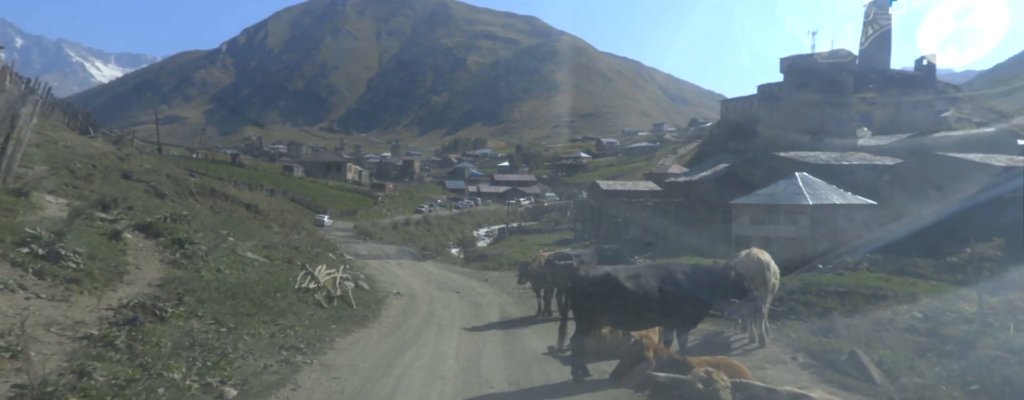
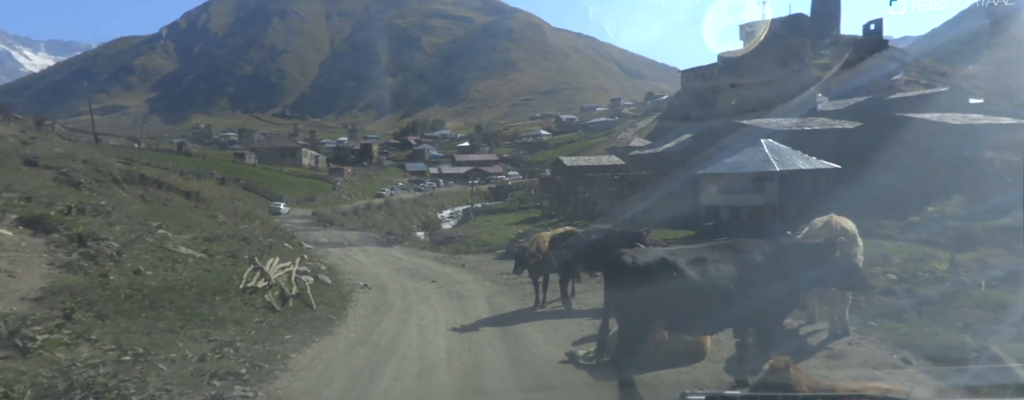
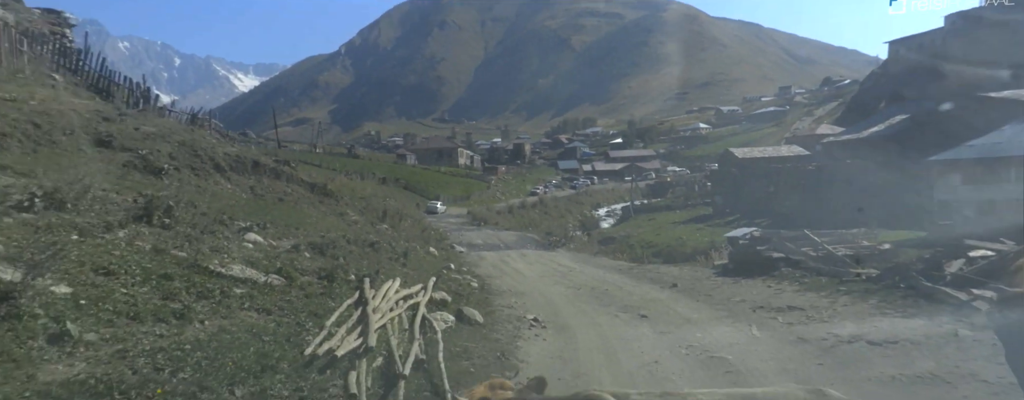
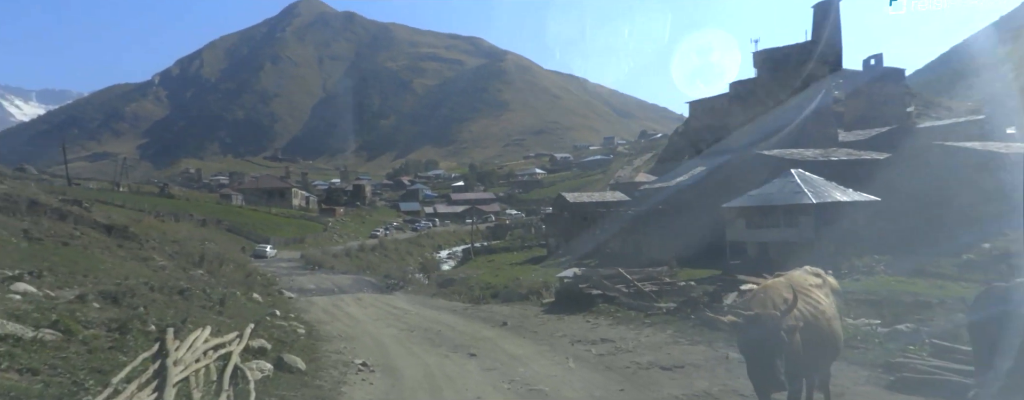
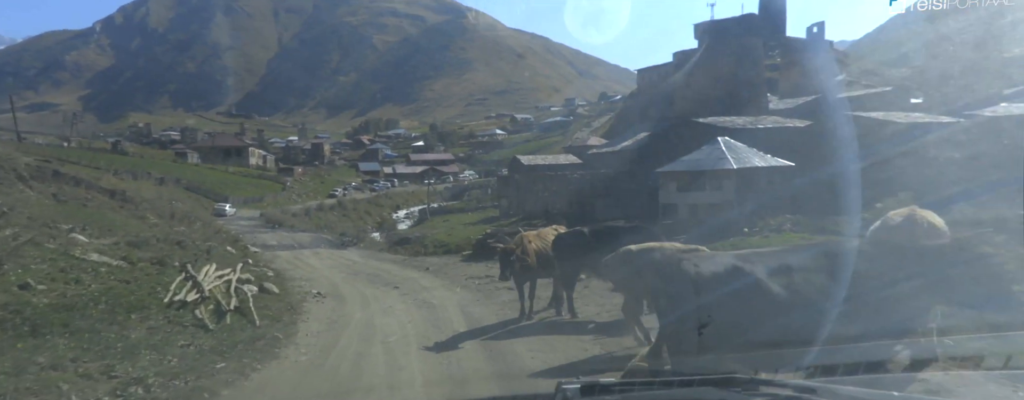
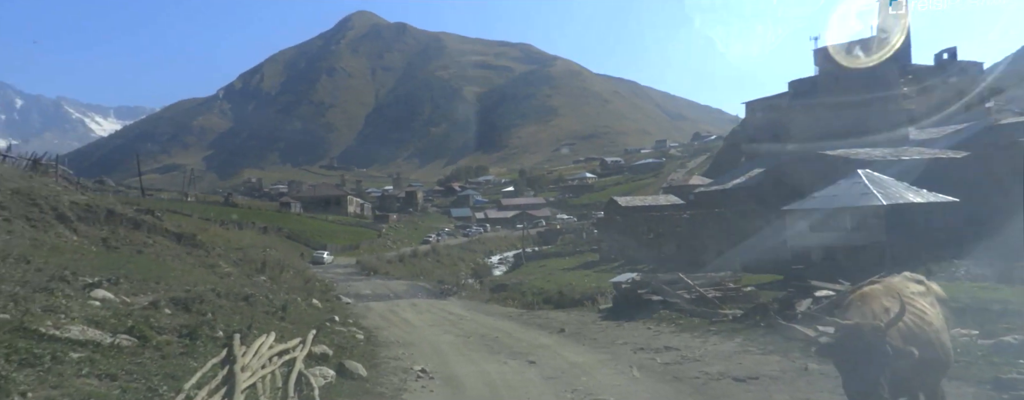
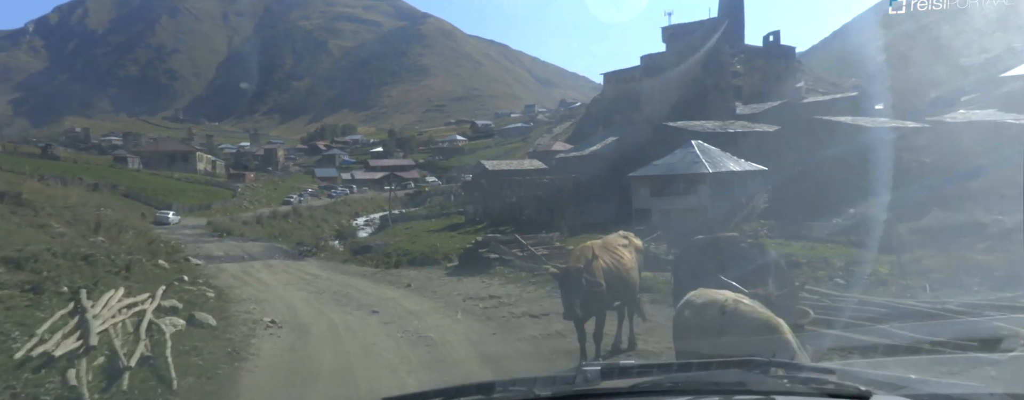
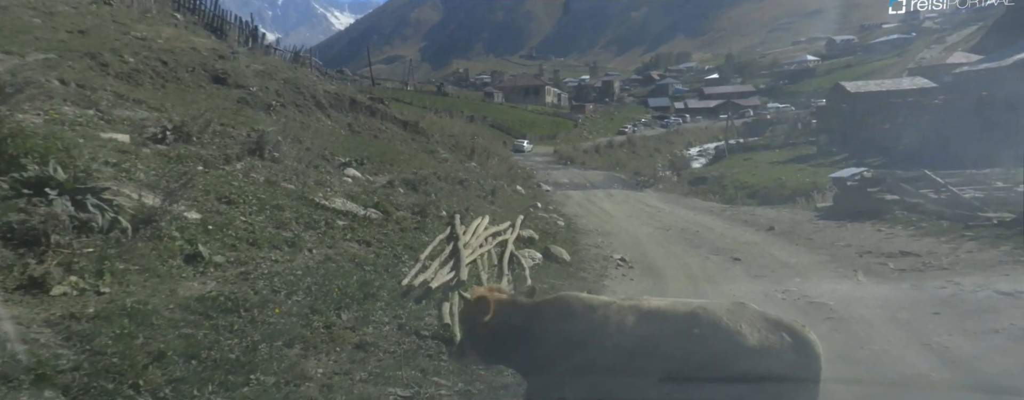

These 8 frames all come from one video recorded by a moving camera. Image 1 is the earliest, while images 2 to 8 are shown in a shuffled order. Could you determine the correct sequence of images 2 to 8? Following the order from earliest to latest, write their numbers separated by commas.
2, 5, 7, 4, 6, 3, 8
